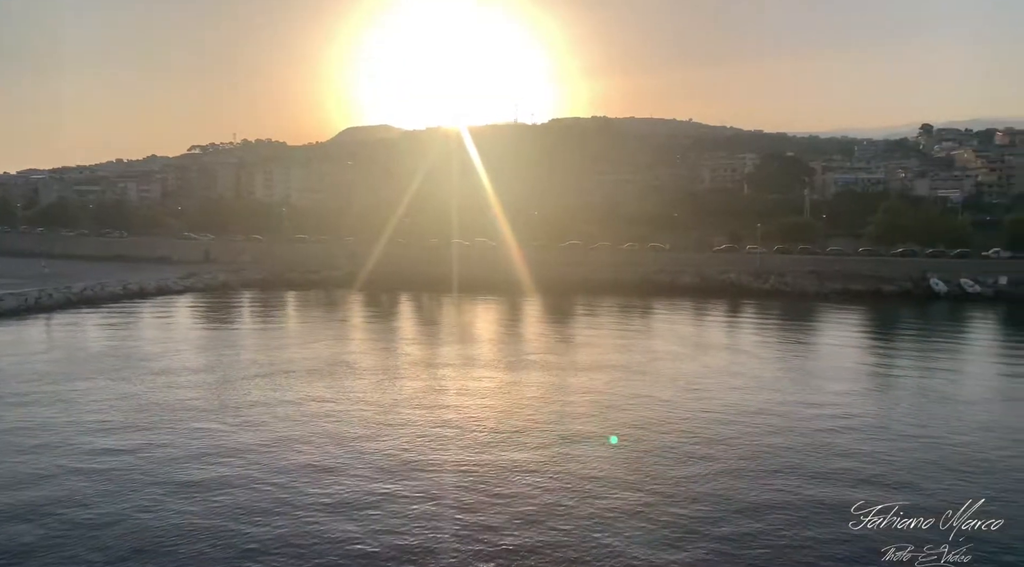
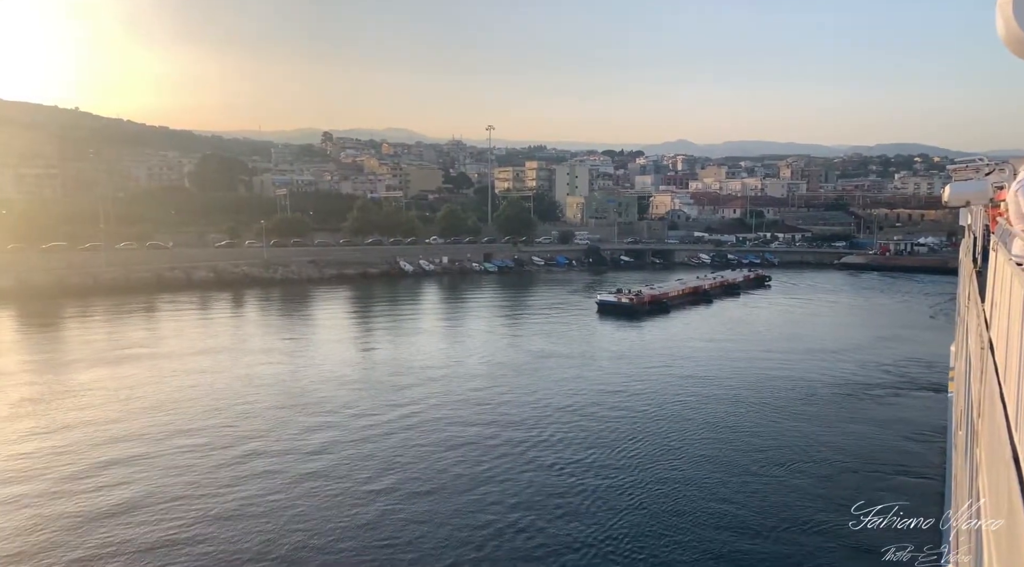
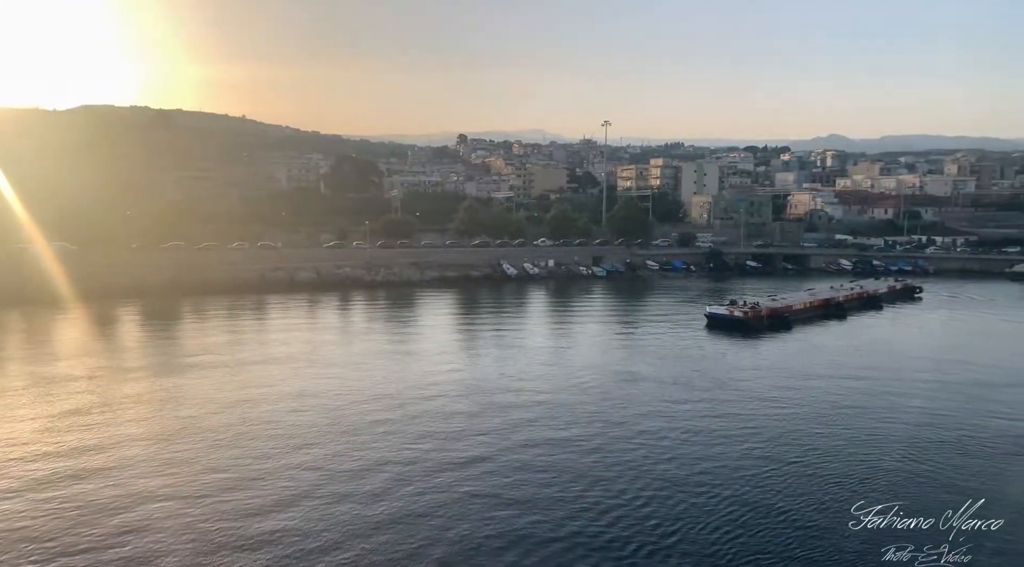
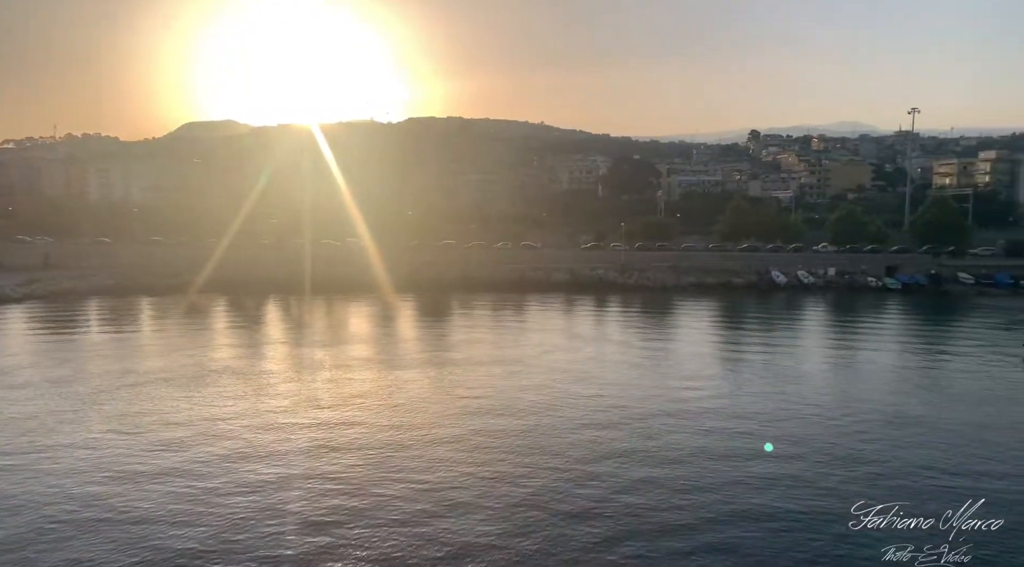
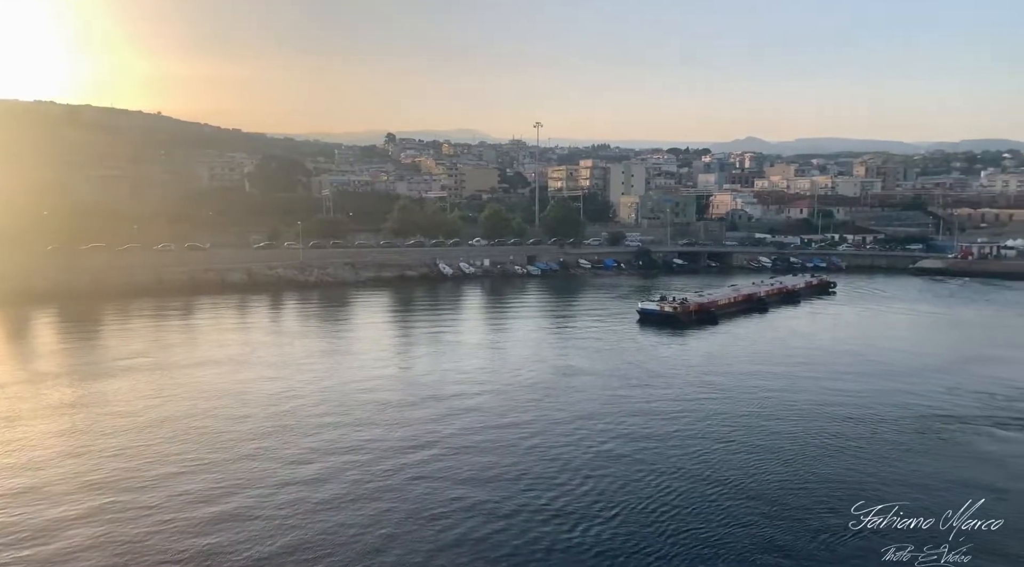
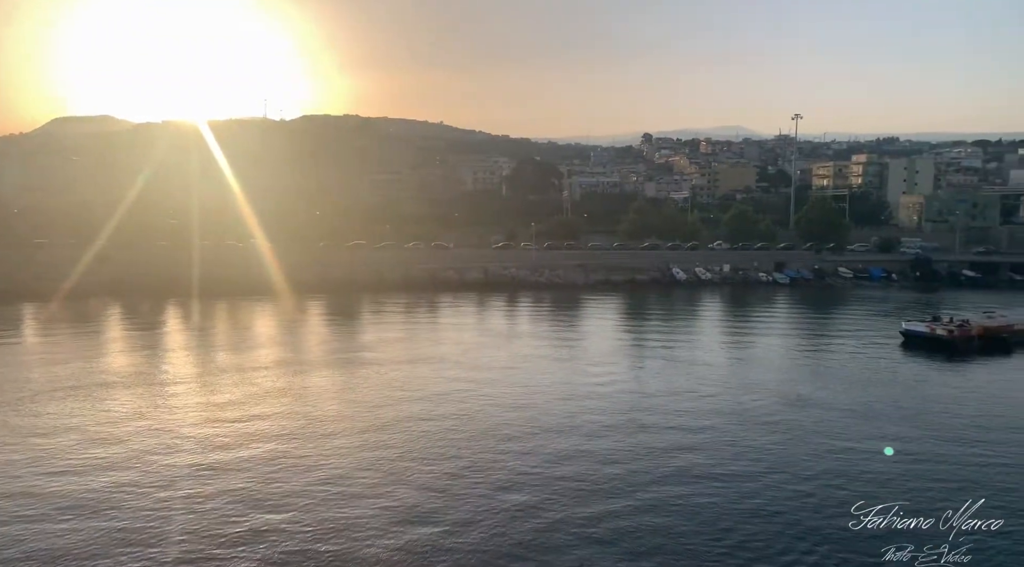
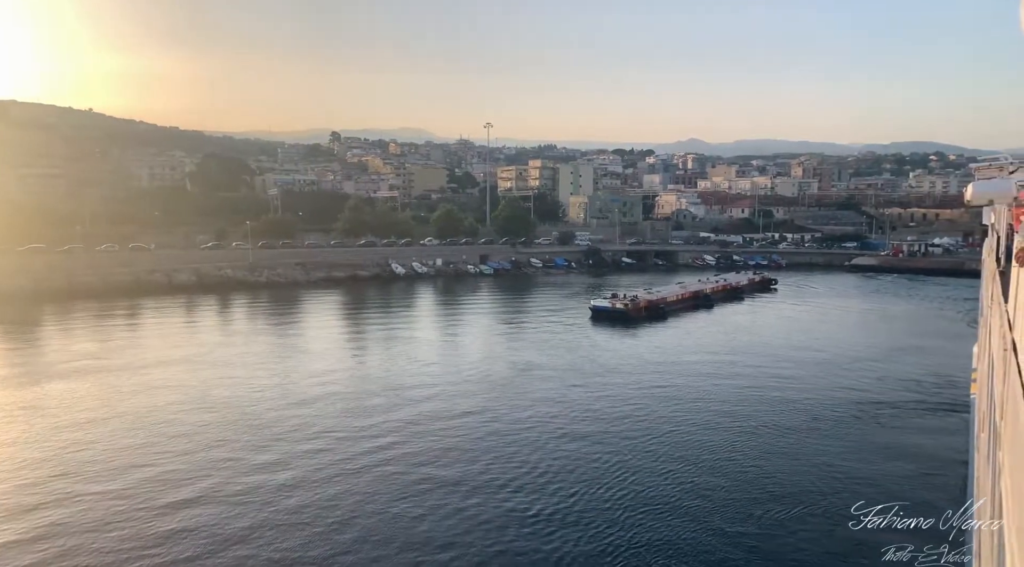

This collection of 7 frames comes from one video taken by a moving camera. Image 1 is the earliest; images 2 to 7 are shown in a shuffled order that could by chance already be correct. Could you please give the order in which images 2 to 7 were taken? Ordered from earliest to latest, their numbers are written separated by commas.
4, 6, 3, 5, 7, 2
